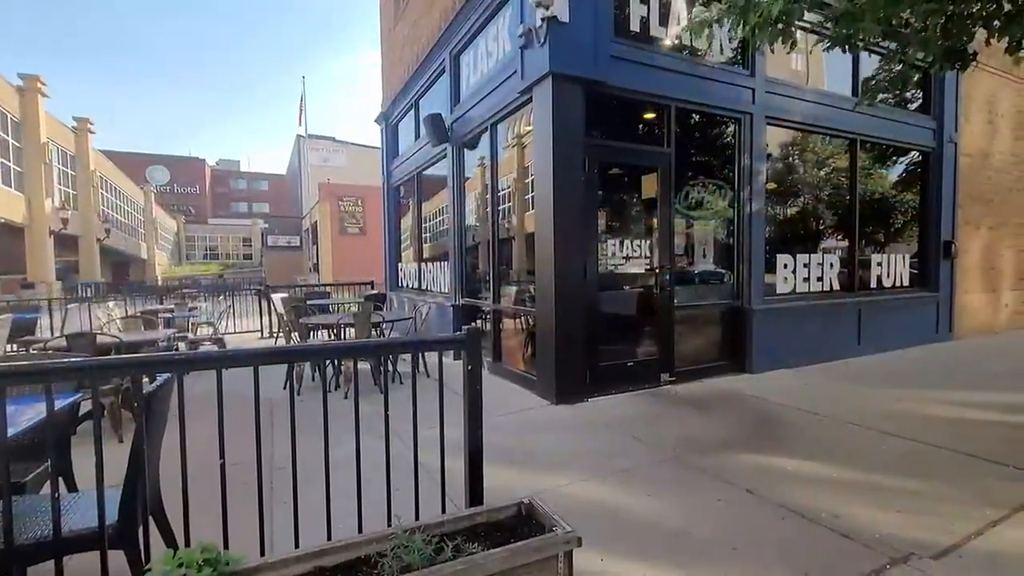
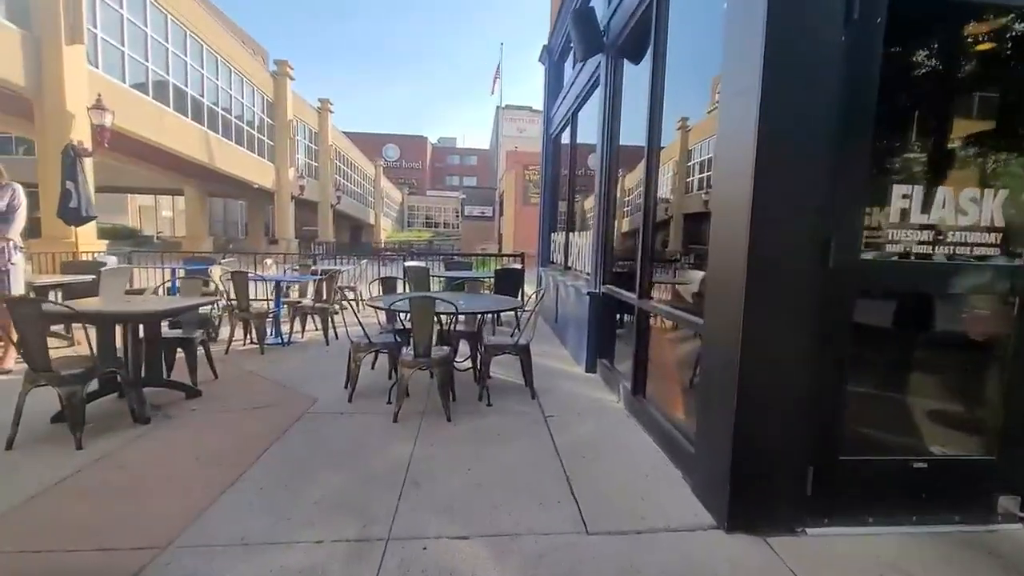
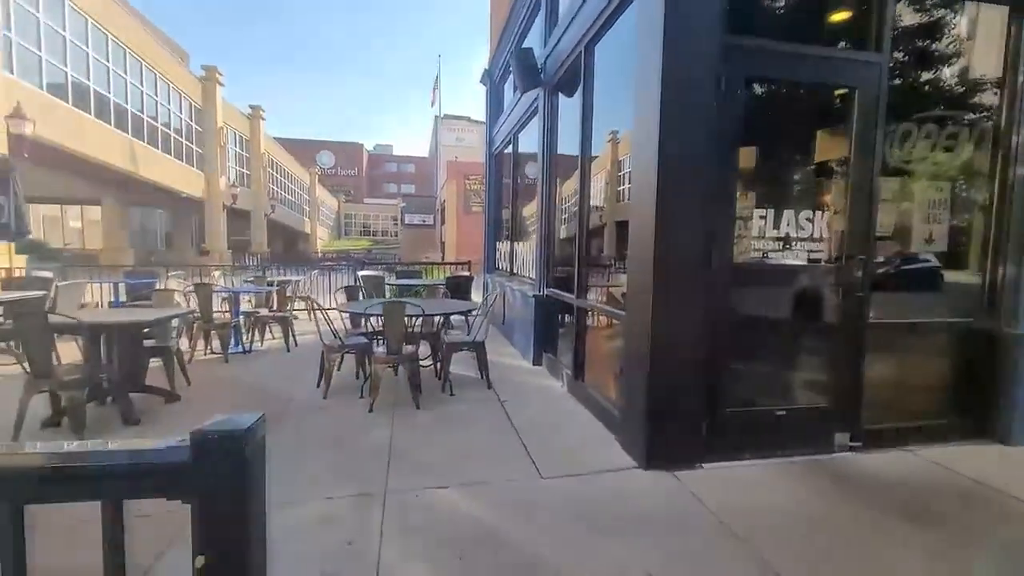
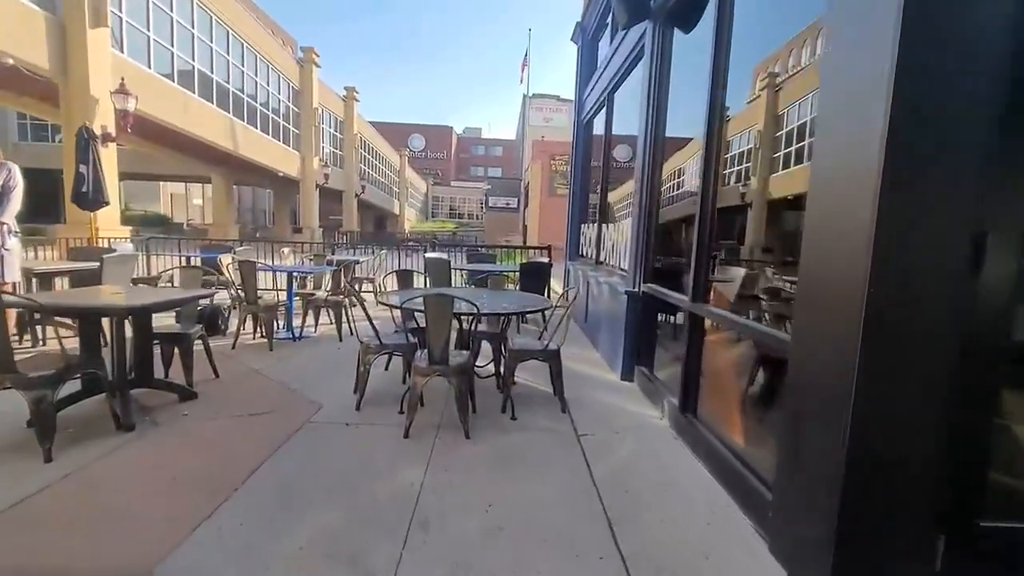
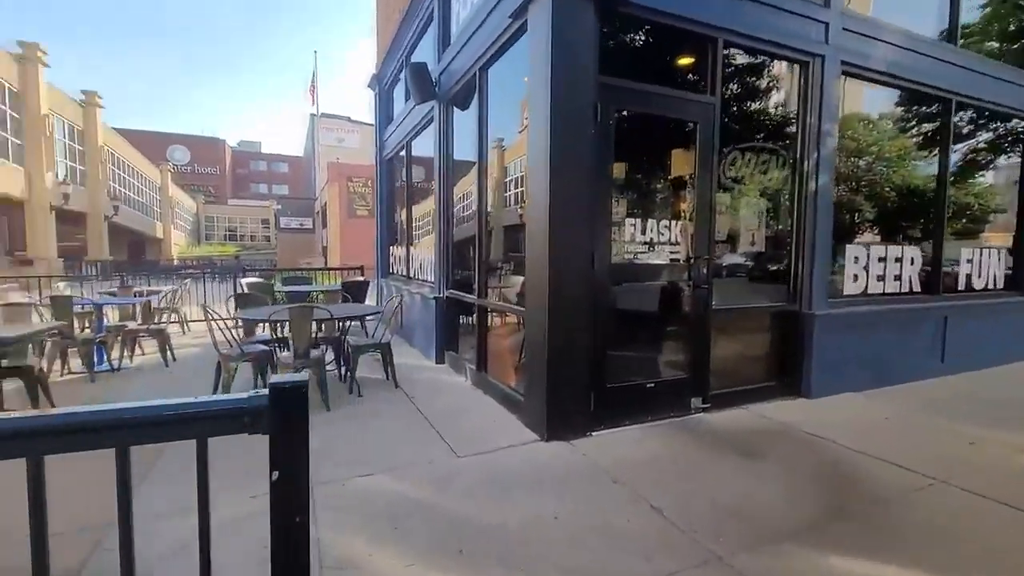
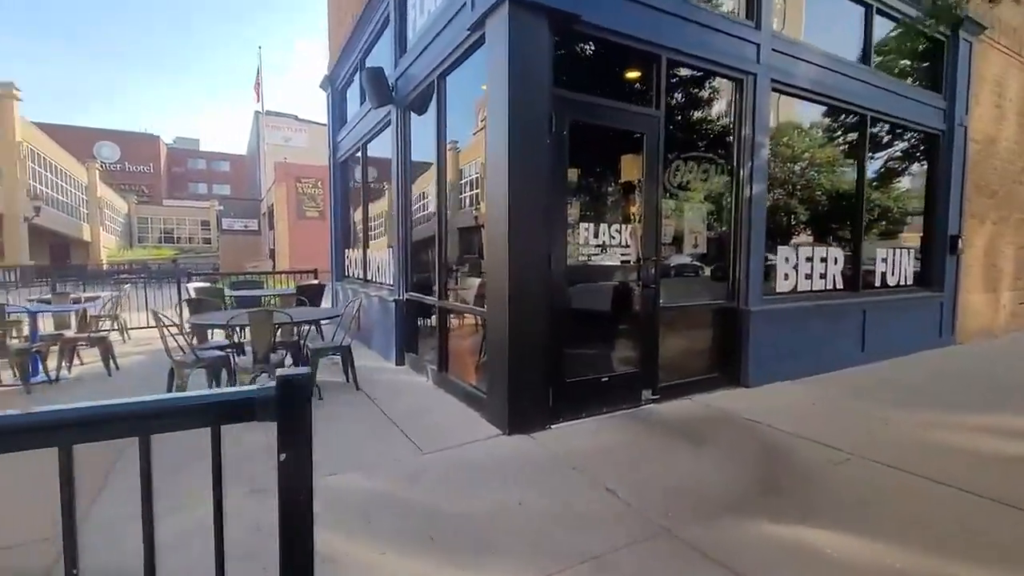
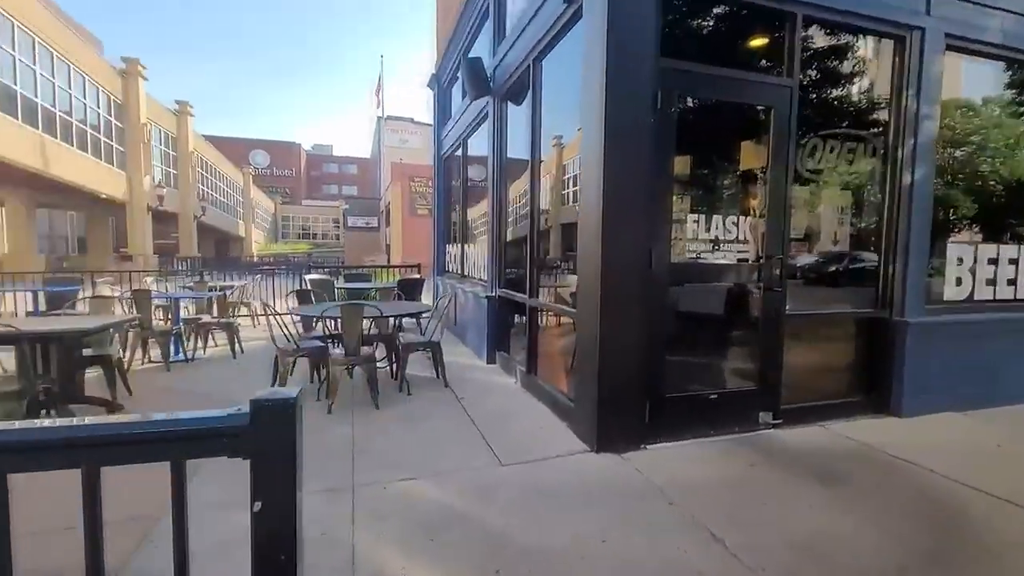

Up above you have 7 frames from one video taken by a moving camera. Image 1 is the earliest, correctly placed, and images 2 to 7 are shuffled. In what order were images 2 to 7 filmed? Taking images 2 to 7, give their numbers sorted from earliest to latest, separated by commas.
6, 5, 7, 3, 2, 4
